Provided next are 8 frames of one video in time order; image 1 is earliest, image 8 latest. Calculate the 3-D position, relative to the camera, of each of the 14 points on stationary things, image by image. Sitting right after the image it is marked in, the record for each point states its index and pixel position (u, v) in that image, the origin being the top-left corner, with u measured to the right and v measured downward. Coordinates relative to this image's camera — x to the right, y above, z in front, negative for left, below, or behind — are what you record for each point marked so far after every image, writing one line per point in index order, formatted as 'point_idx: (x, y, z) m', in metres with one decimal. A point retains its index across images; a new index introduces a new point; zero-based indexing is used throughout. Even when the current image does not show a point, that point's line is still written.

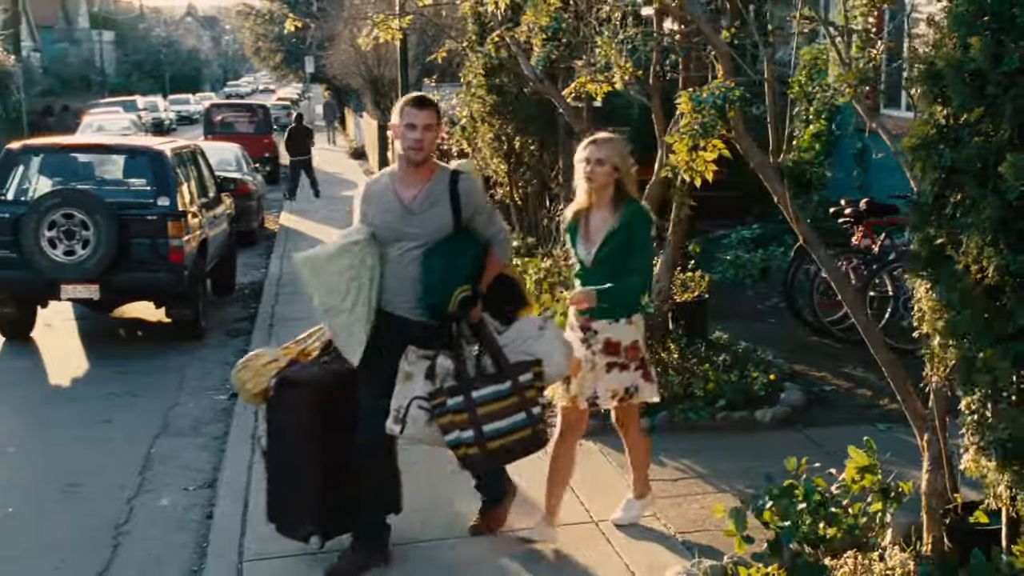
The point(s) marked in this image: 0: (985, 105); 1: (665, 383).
0: (+1.2, +0.4, +3.4) m
1: (+0.9, -0.5, +7.8) m
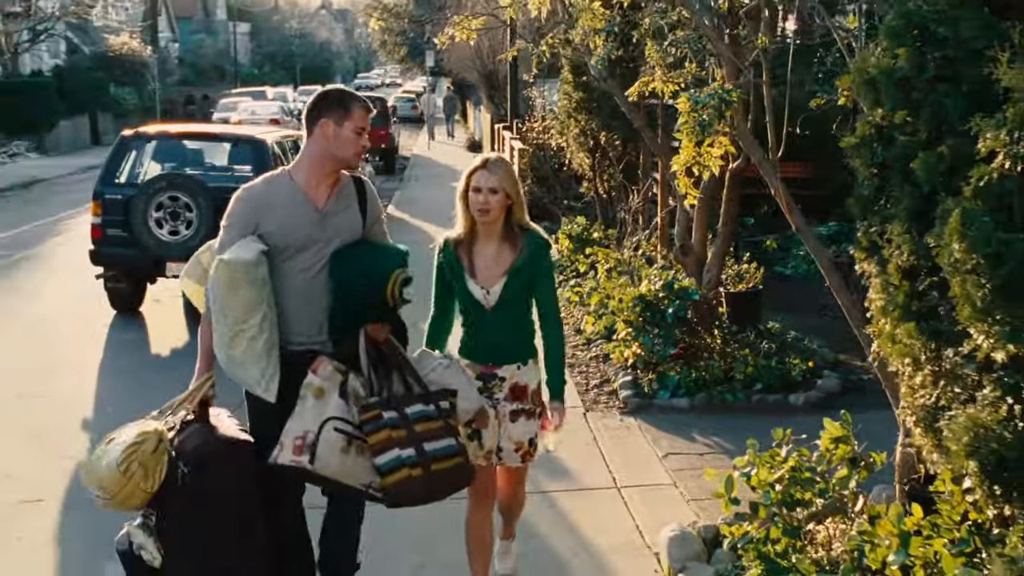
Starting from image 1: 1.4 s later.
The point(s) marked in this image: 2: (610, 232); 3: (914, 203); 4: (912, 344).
0: (+1.1, +0.5, +3.8) m
1: (+1.2, -0.5, +8.2) m
2: (+0.8, +0.5, +12.0) m
3: (+1.1, +0.2, +3.8) m
4: (+1.1, -0.2, +3.8) m
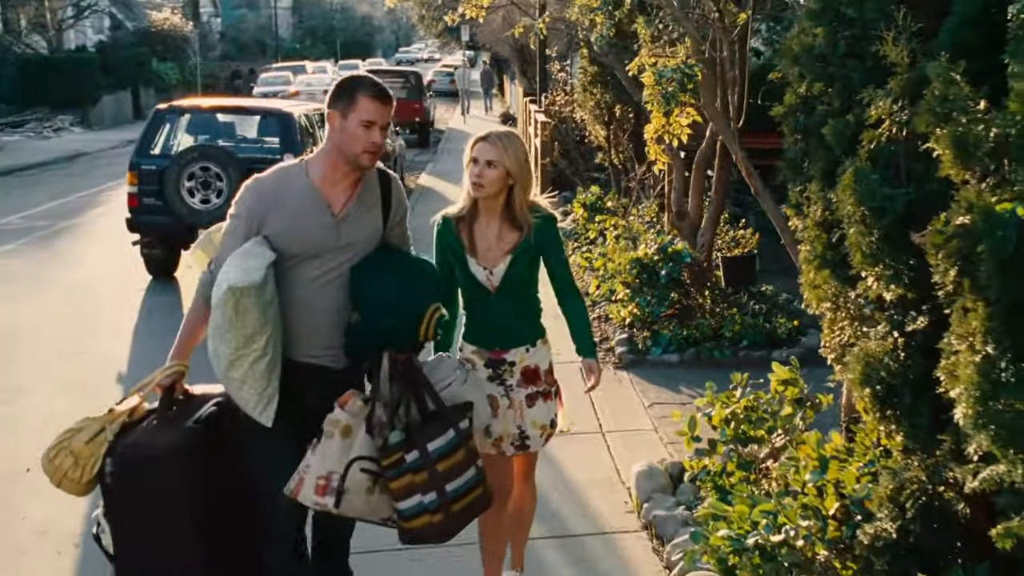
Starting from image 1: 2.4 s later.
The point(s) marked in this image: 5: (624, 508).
0: (+1.0, +0.6, +4.4) m
1: (+1.2, -0.2, +8.7) m
2: (+1.0, +0.8, +12.5) m
3: (+1.0, +0.4, +4.3) m
4: (+1.0, 0.0, +4.4) m
5: (+0.5, -0.9, +6.0) m
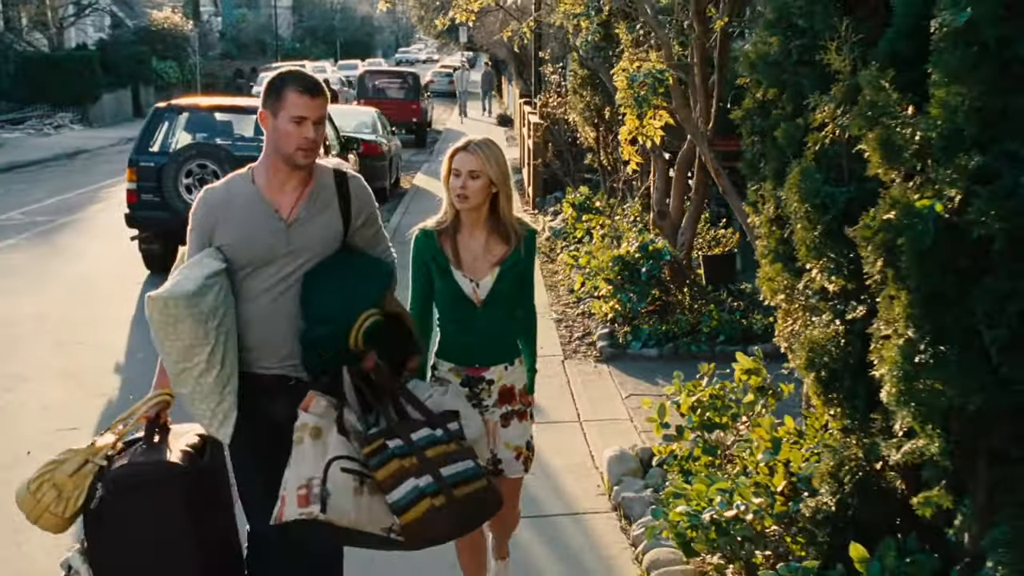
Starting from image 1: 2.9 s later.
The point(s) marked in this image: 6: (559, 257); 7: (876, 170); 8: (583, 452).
0: (+0.9, +0.7, +4.7) m
1: (+1.1, -0.2, +9.1) m
2: (+0.9, +0.8, +12.8) m
3: (+0.9, +0.4, +4.6) m
4: (+0.9, 0.0, +4.7) m
5: (+0.4, -0.9, +6.3) m
6: (+0.4, +0.3, +12.4) m
7: (+1.0, +0.3, +3.7) m
8: (+0.4, -0.8, +6.8) m
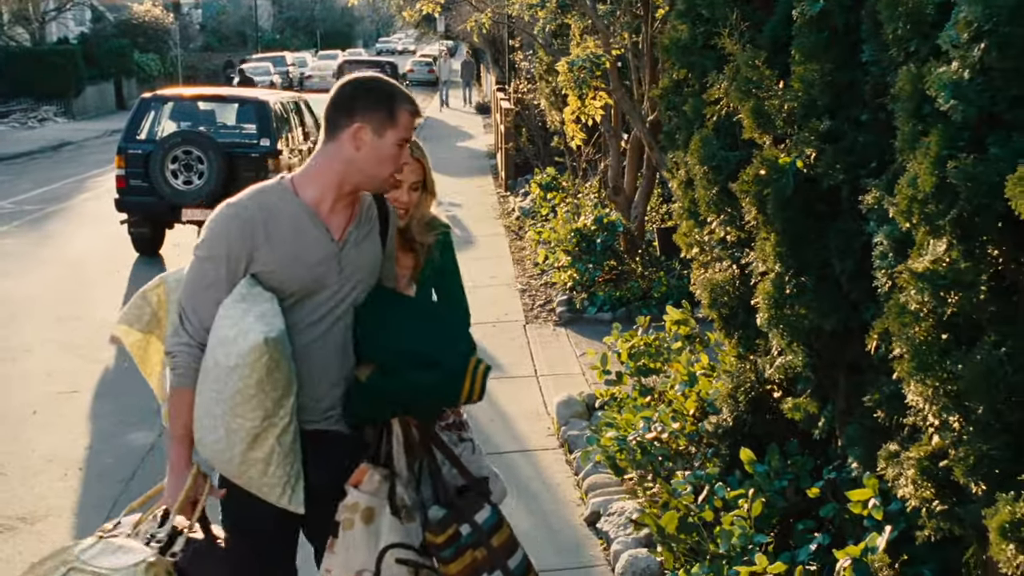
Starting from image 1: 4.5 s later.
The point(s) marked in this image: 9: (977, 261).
0: (+0.7, +0.8, +5.4) m
1: (+0.8, 0.0, +9.8) m
2: (+0.6, +1.1, +13.6) m
3: (+0.7, +0.6, +5.4) m
4: (+0.7, +0.2, +5.4) m
5: (+0.2, -0.7, +7.0) m
6: (+0.1, +0.5, +13.2) m
7: (+0.8, +0.5, +4.4) m
8: (+0.1, -0.6, +7.6) m
9: (+1.0, +0.1, +3.0) m
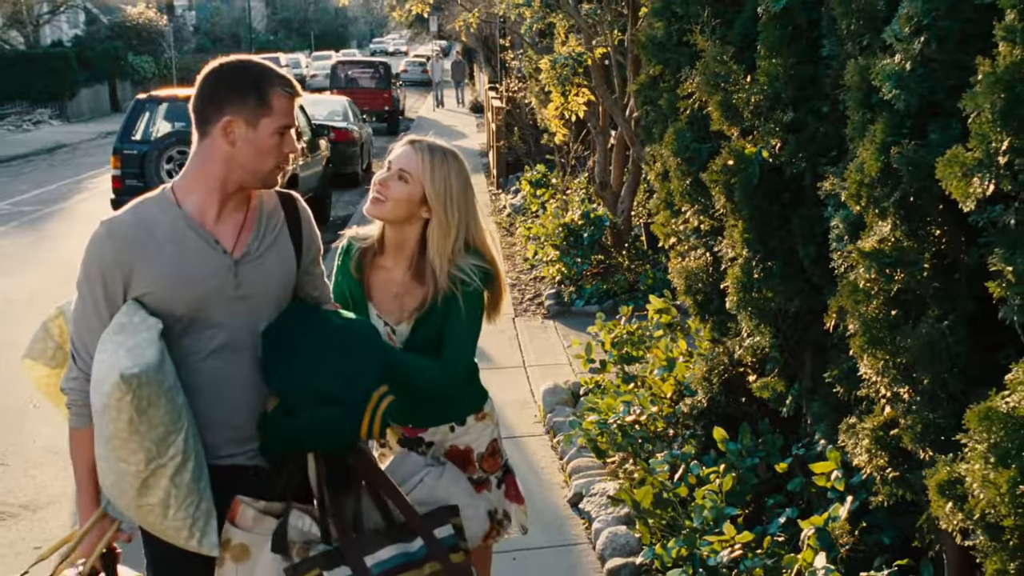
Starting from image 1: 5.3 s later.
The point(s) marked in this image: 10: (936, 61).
0: (+0.6, +0.9, +5.6) m
1: (+0.8, 0.0, +10.0) m
2: (+0.5, +1.1, +13.8) m
3: (+0.6, +0.6, +5.6) m
4: (+0.6, +0.3, +5.6) m
5: (+0.1, -0.7, +7.2) m
6: (0.0, +0.6, +13.4) m
7: (+0.7, +0.5, +4.6) m
8: (+0.1, -0.6, +7.8) m
9: (+0.9, +0.1, +3.2) m
10: (+0.9, +0.5, +3.1) m
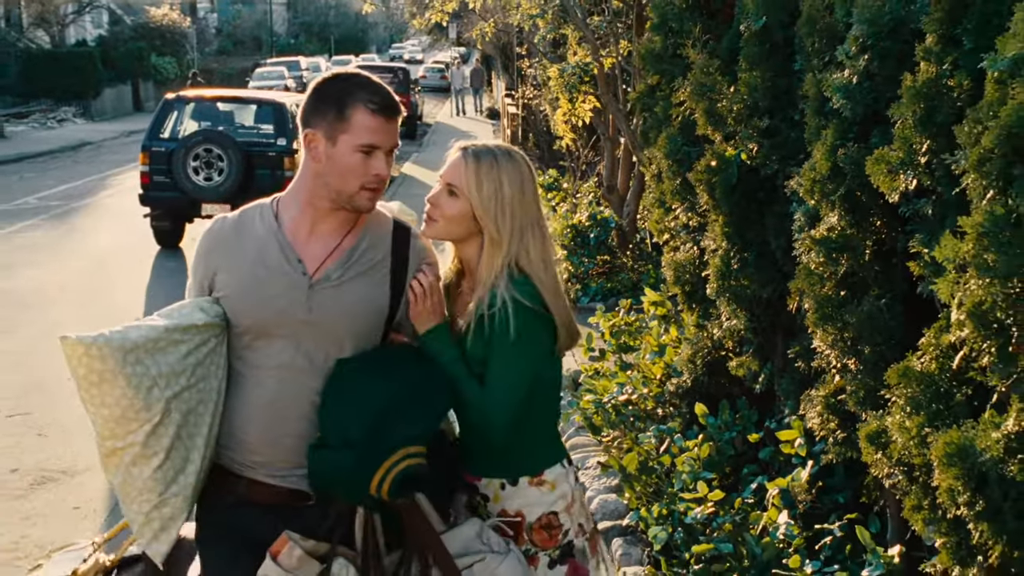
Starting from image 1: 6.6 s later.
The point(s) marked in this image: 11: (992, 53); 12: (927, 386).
0: (+0.6, +0.9, +6.2) m
1: (+0.8, +0.1, +10.5) m
2: (+0.6, +1.1, +14.3) m
3: (+0.6, +0.7, +6.1) m
4: (+0.7, +0.3, +6.2) m
5: (+0.1, -0.6, +7.7) m
6: (+0.2, +0.6, +13.9) m
7: (+0.7, +0.6, +5.2) m
8: (+0.1, -0.5, +8.3) m
9: (+0.9, +0.2, +3.7) m
10: (+0.9, +0.5, +3.6) m
11: (+1.0, +0.5, +2.9) m
12: (+0.9, -0.2, +3.1) m
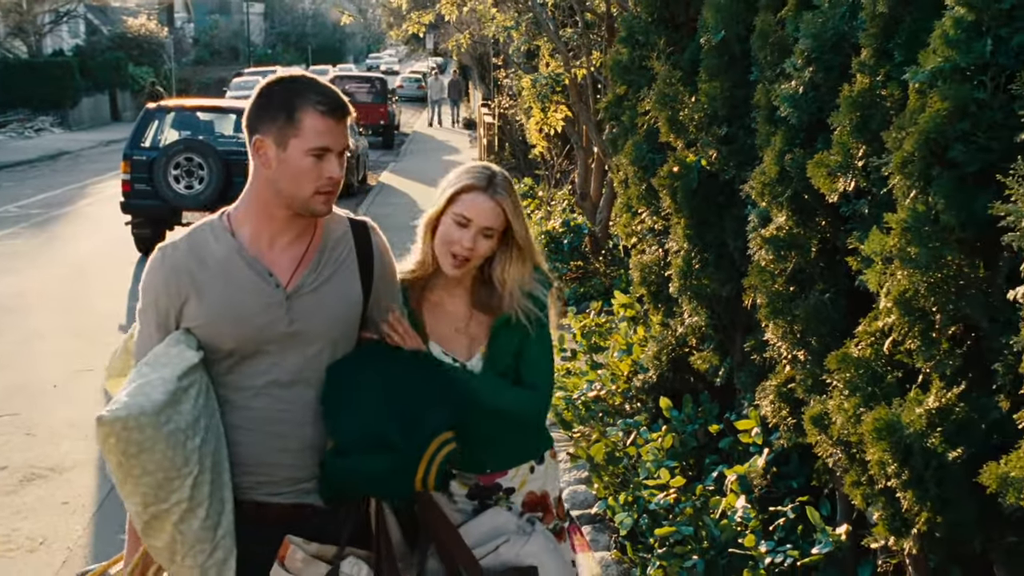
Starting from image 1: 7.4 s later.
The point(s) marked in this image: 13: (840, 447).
0: (+0.5, +0.9, +6.4) m
1: (+0.6, 0.0, +10.8) m
2: (+0.4, +1.0, +14.6) m
3: (+0.5, +0.7, +6.4) m
4: (+0.5, +0.3, +6.4) m
5: (0.0, -0.7, +8.0) m
6: (-0.1, +0.5, +14.2) m
7: (+0.6, +0.6, +5.5) m
8: (0.0, -0.6, +8.6) m
9: (+0.9, +0.2, +4.0) m
10: (+0.9, +0.6, +3.9) m
11: (+0.9, +0.5, +3.2) m
12: (+0.8, -0.2, +3.3) m
13: (+0.8, -0.4, +3.5) m
